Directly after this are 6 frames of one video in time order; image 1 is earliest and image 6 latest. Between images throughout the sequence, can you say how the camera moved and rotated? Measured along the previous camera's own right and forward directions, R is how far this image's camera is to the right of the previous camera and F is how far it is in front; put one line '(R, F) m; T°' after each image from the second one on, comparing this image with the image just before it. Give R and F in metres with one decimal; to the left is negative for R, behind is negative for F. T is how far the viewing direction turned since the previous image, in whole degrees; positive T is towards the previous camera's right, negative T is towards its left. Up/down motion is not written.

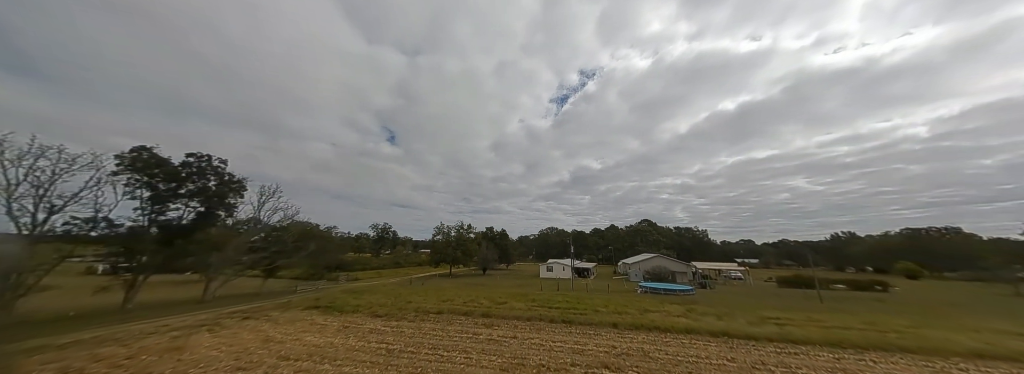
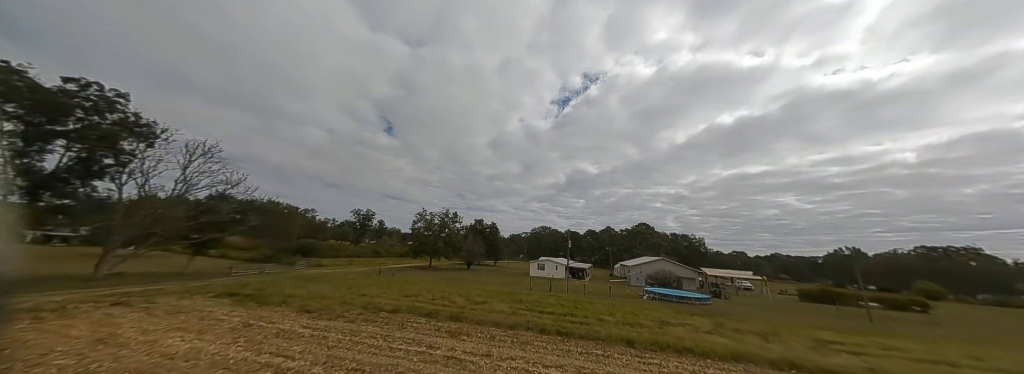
(+0.4, +4.0) m; +1°
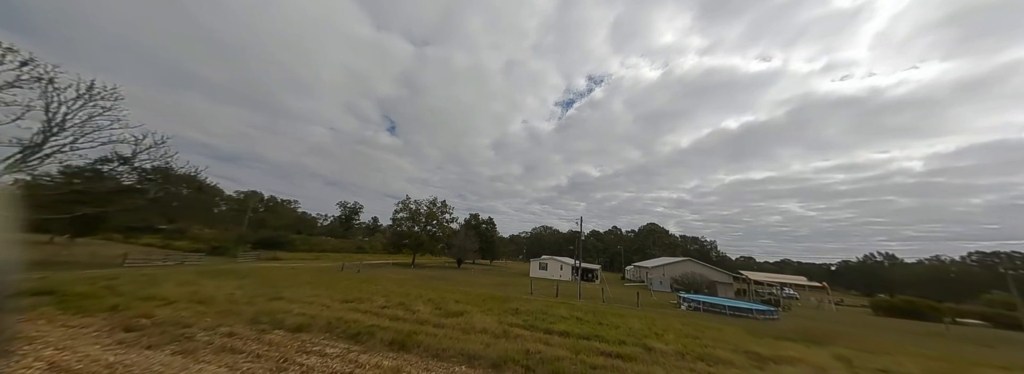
(+0.3, +5.2) m; 0°
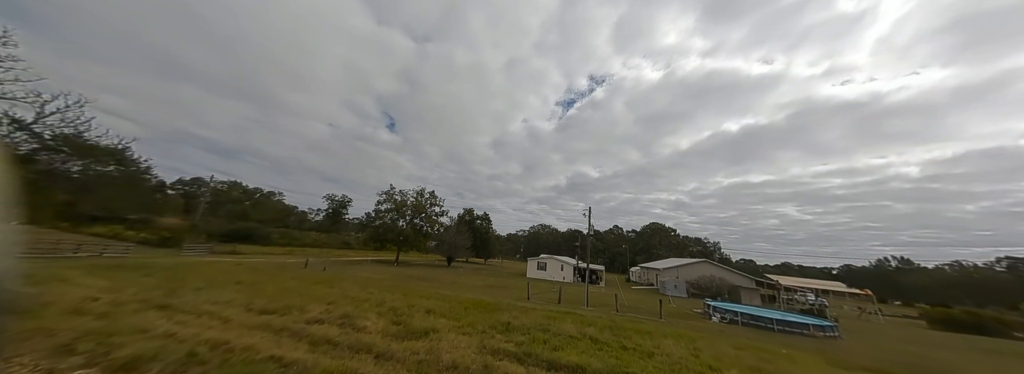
(+0.2, +3.0) m; 0°
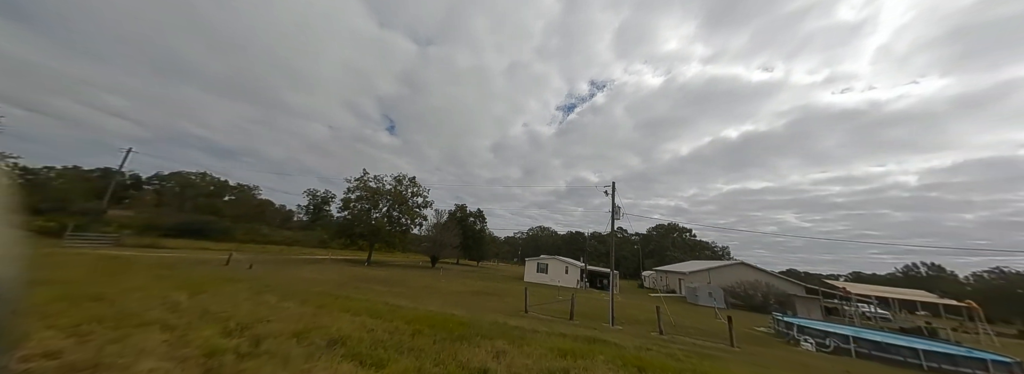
(+0.3, +4.3) m; 0°
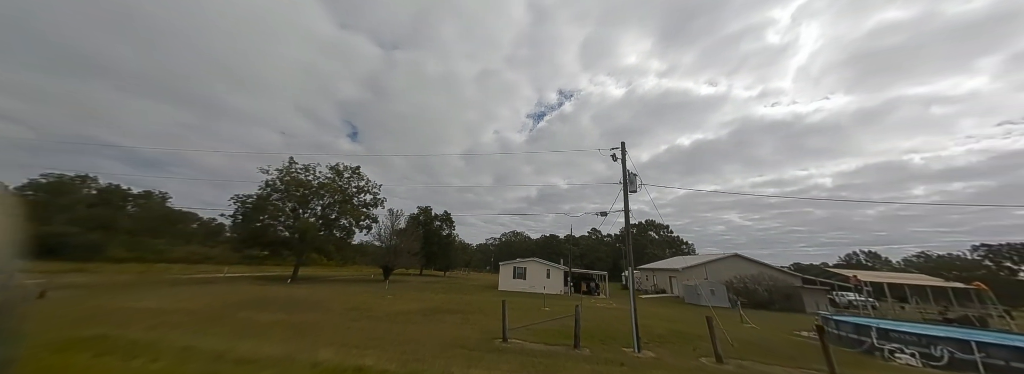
(+0.1, +3.5) m; +7°
